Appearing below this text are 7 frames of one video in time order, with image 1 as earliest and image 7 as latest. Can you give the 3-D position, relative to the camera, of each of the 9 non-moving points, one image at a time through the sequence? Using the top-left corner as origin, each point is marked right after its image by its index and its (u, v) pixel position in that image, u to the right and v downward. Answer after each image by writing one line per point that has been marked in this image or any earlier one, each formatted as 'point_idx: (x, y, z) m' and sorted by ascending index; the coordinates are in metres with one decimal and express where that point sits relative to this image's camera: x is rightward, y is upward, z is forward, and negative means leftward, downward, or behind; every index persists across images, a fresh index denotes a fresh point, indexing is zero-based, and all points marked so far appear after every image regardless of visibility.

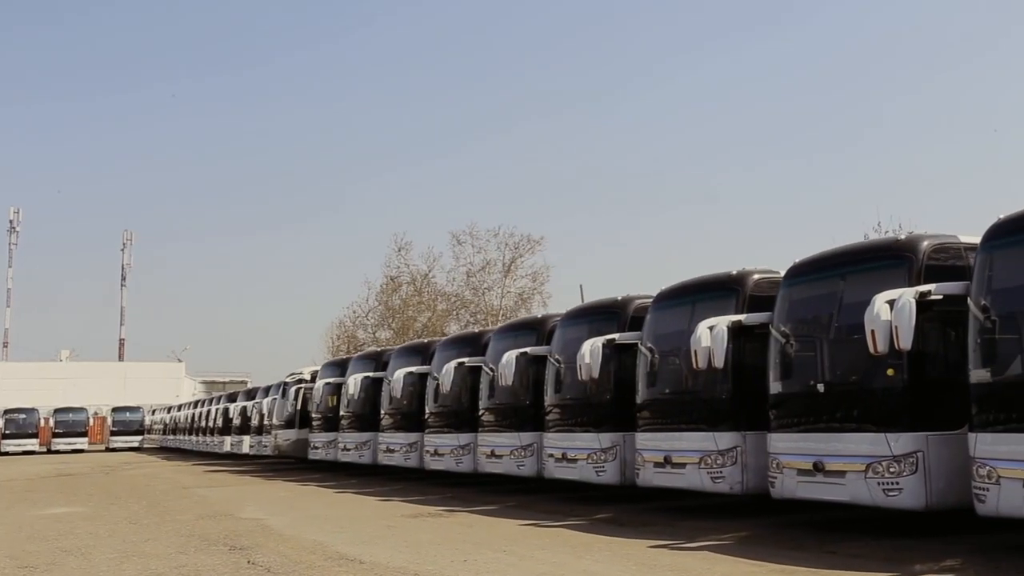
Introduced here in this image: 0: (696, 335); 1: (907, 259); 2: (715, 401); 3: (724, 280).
0: (+2.0, -0.5, +11.4) m
1: (+3.8, +0.3, +10.0) m
2: (+2.3, -1.3, +11.8) m
3: (+2.5, +0.1, +12.4) m
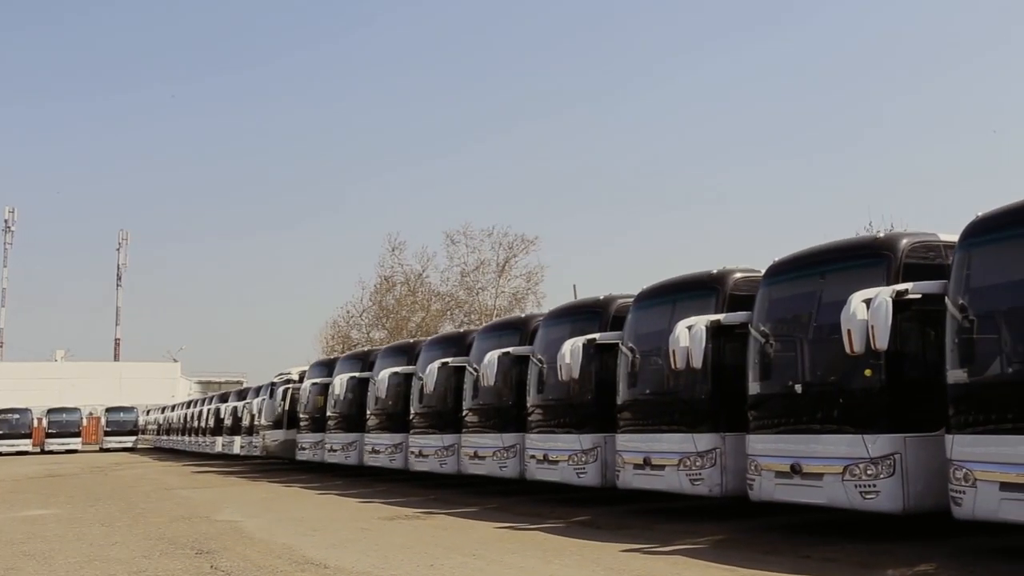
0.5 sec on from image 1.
0: (+1.8, -0.5, +11.2) m
1: (+3.5, +0.3, +9.8) m
2: (+2.1, -1.3, +11.7) m
3: (+2.3, +0.1, +12.2) m
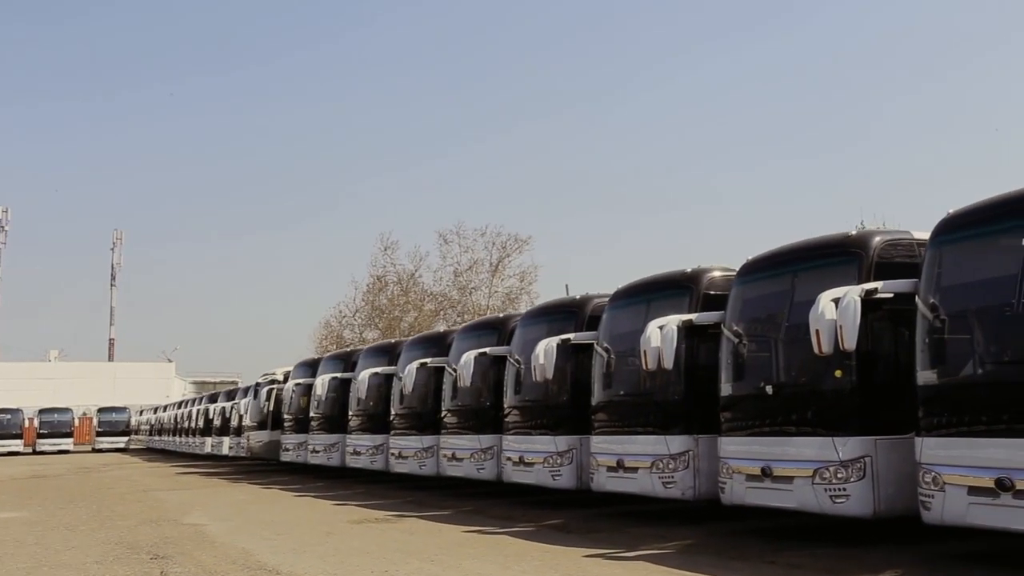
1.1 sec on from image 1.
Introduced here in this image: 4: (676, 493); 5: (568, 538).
0: (+1.4, -0.5, +11.0) m
1: (+3.2, +0.3, +9.6) m
2: (+1.7, -1.3, +11.4) m
3: (+1.9, +0.1, +12.0) m
4: (+1.8, -2.2, +11.1) m
5: (+0.6, -2.6, +10.8) m
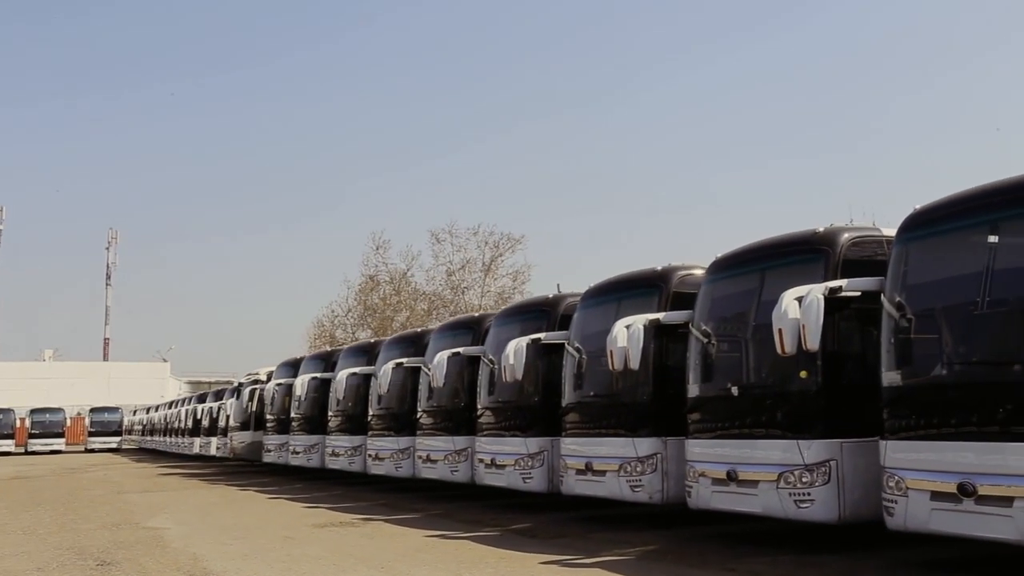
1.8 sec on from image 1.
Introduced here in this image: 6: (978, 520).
0: (+1.0, -0.5, +10.7) m
1: (+2.8, +0.3, +9.3) m
2: (+1.4, -1.3, +11.2) m
3: (+1.6, +0.1, +11.7) m
4: (+1.4, -2.2, +10.9) m
5: (+0.2, -2.6, +10.5) m
6: (+3.3, -1.6, +7.3) m
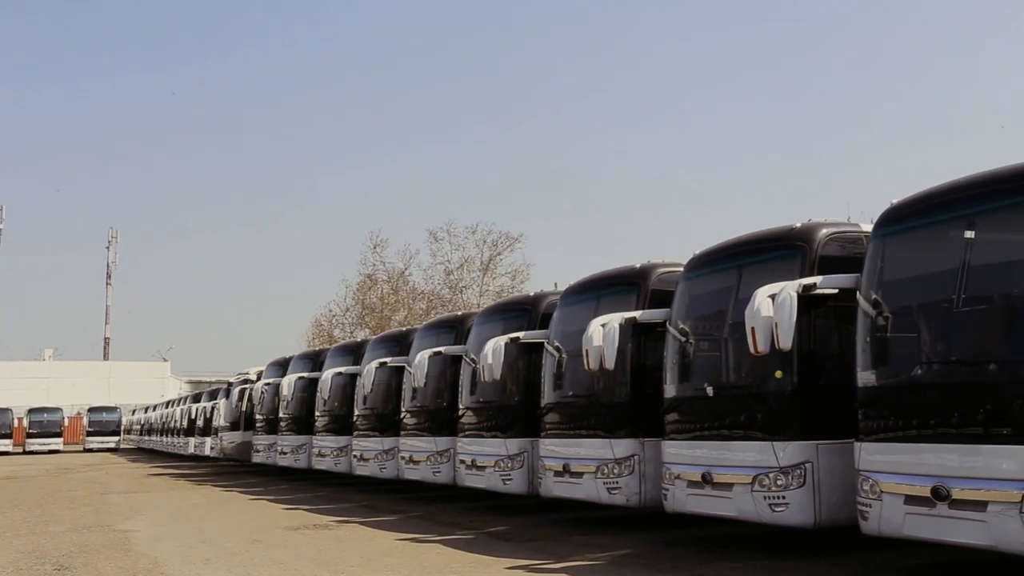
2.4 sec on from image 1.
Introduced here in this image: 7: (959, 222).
0: (+0.8, -0.5, +10.5) m
1: (+2.5, +0.3, +9.0) m
2: (+1.1, -1.2, +10.9) m
3: (+1.3, +0.2, +11.5) m
4: (+1.1, -2.2, +10.6) m
5: (-0.1, -2.6, +10.3) m
6: (+3.0, -1.6, +7.1) m
7: (+3.3, +0.5, +7.6) m
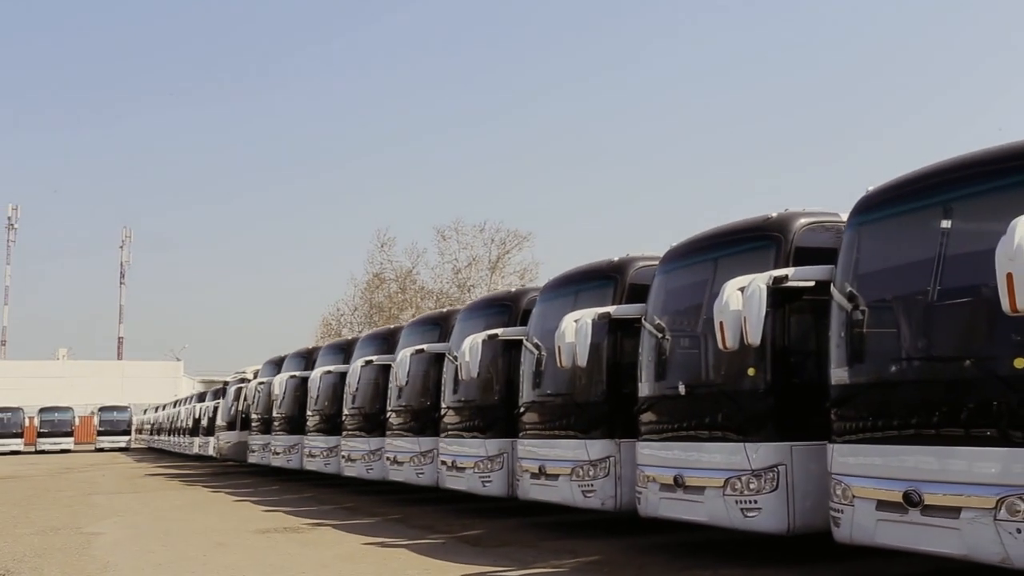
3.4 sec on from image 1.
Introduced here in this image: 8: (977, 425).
0: (+0.5, -0.4, +10.0) m
1: (+2.2, +0.4, +8.6) m
2: (+0.8, -1.2, +10.5) m
3: (+1.0, +0.2, +11.0) m
4: (+0.8, -2.1, +10.2) m
5: (-0.4, -2.5, +9.9) m
6: (+2.7, -1.6, +6.6) m
7: (+2.9, +0.5, +7.1) m
8: (+2.9, -0.9, +6.5) m
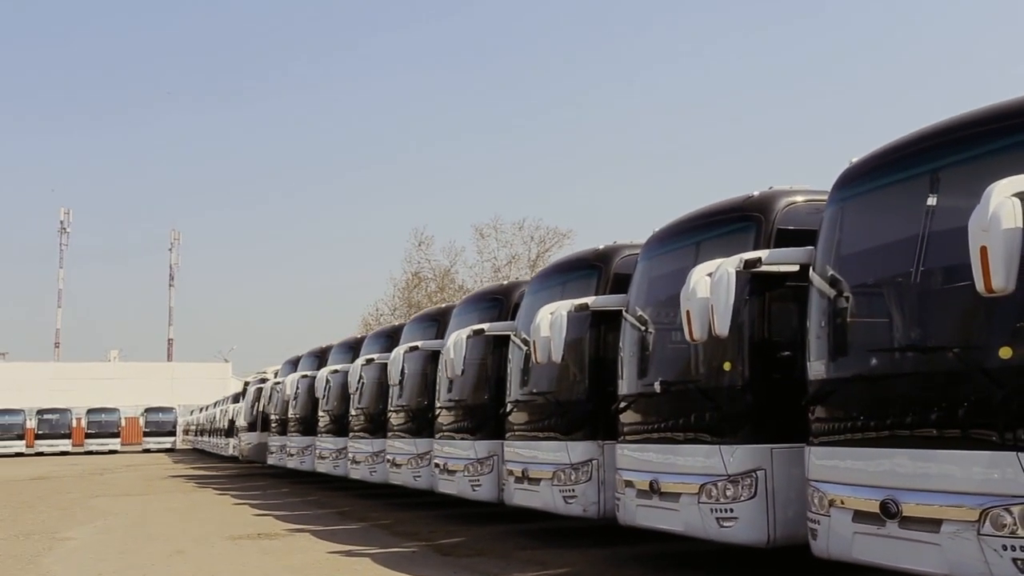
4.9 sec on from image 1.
0: (+0.2, -0.3, +9.3) m
1: (+1.9, +0.5, +7.8) m
2: (+0.6, -1.1, +9.8) m
3: (+0.8, +0.3, +10.3) m
4: (+0.6, -2.0, +9.5) m
5: (-0.6, -2.4, +9.2) m
6: (+2.2, -1.5, +5.8) m
7: (+2.5, +0.6, +6.3) m
8: (+2.4, -0.7, +5.6) m
